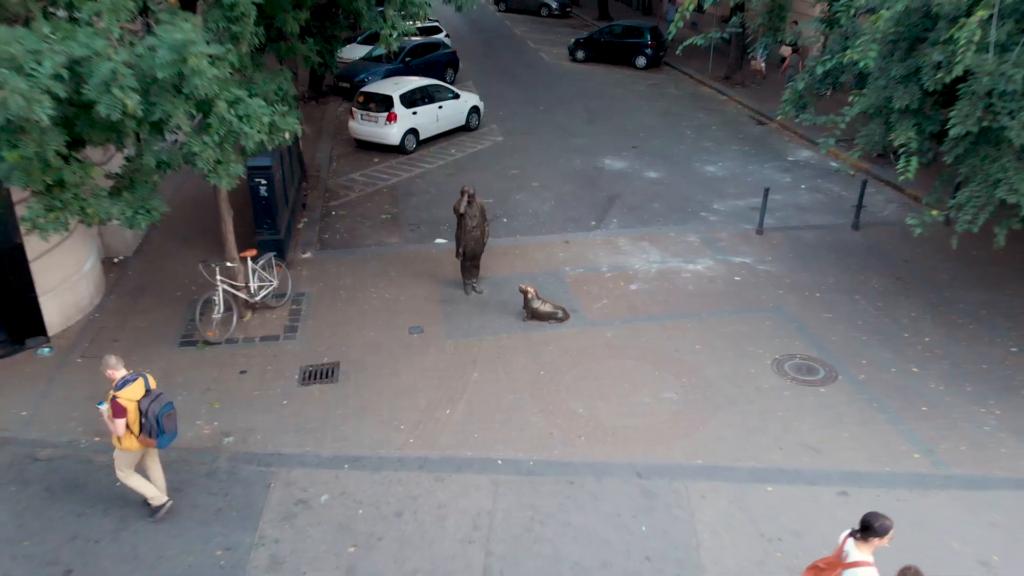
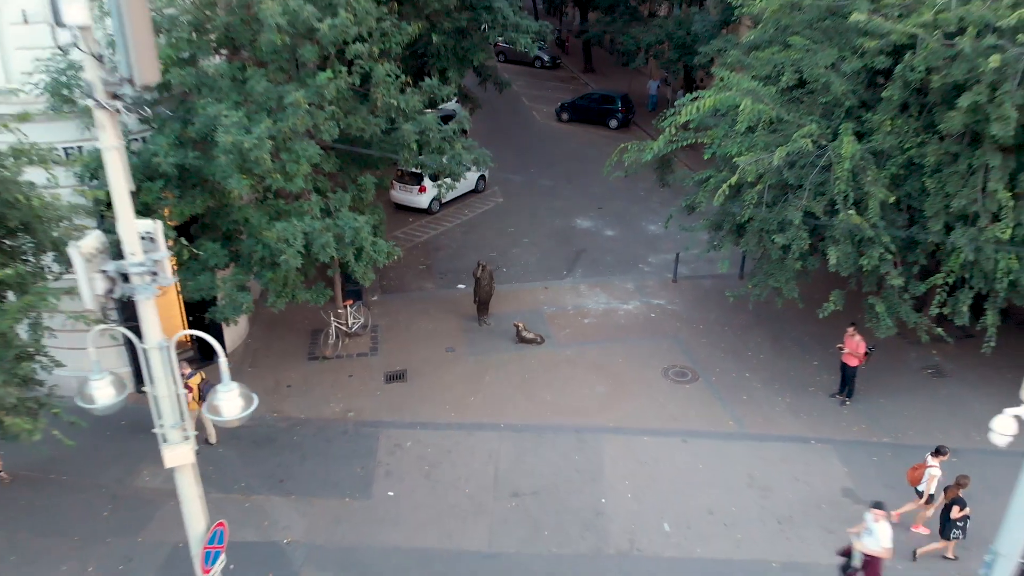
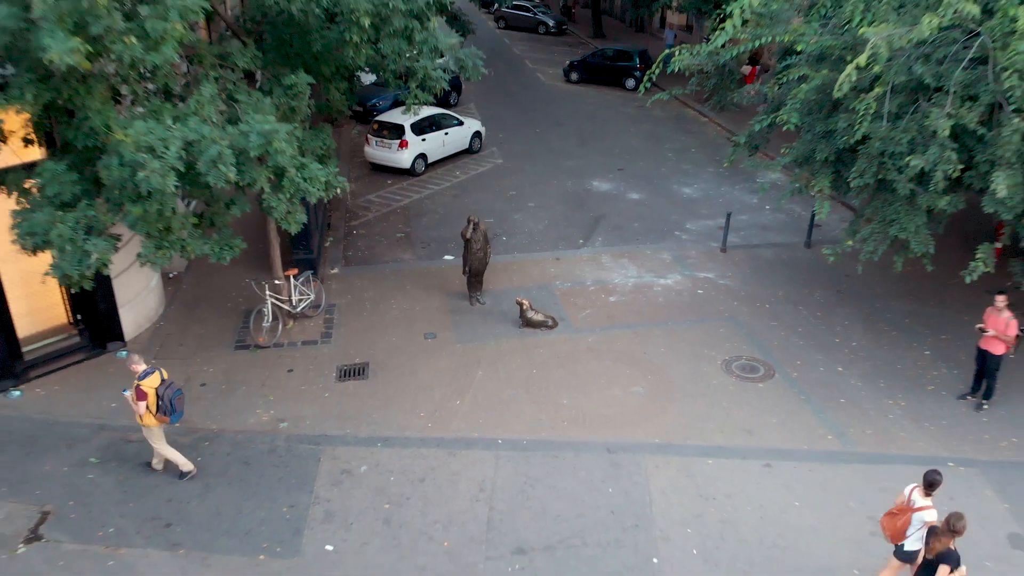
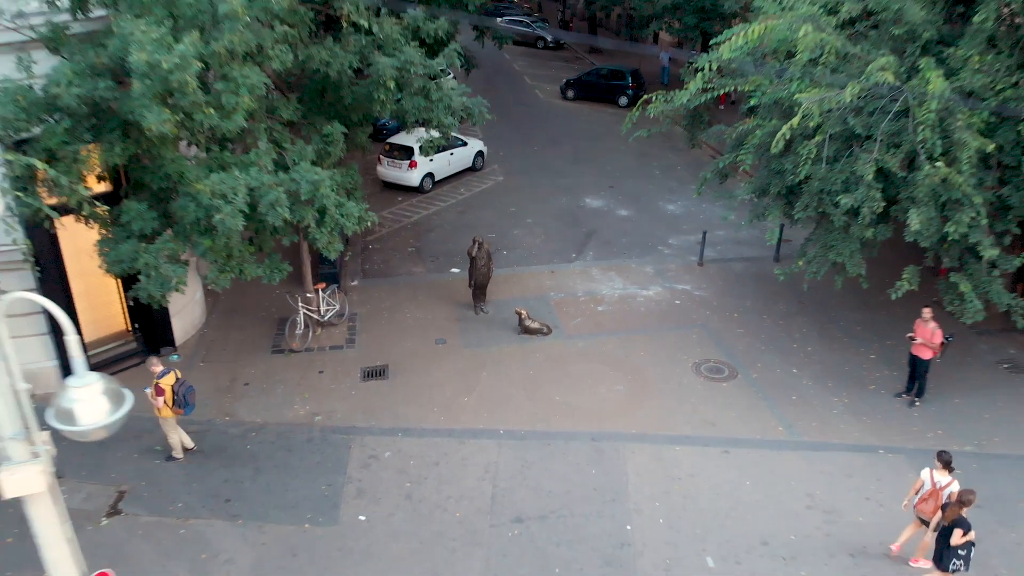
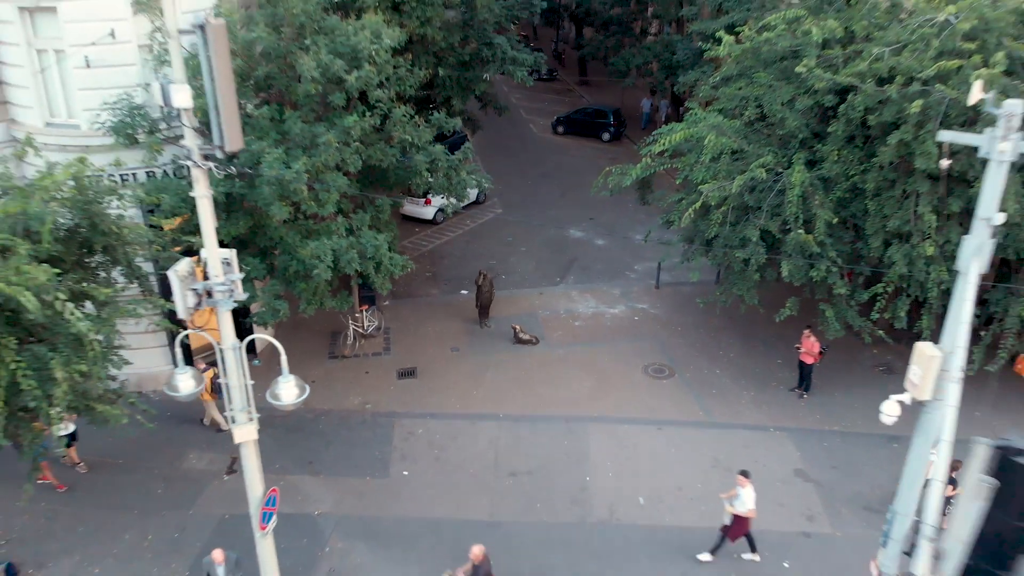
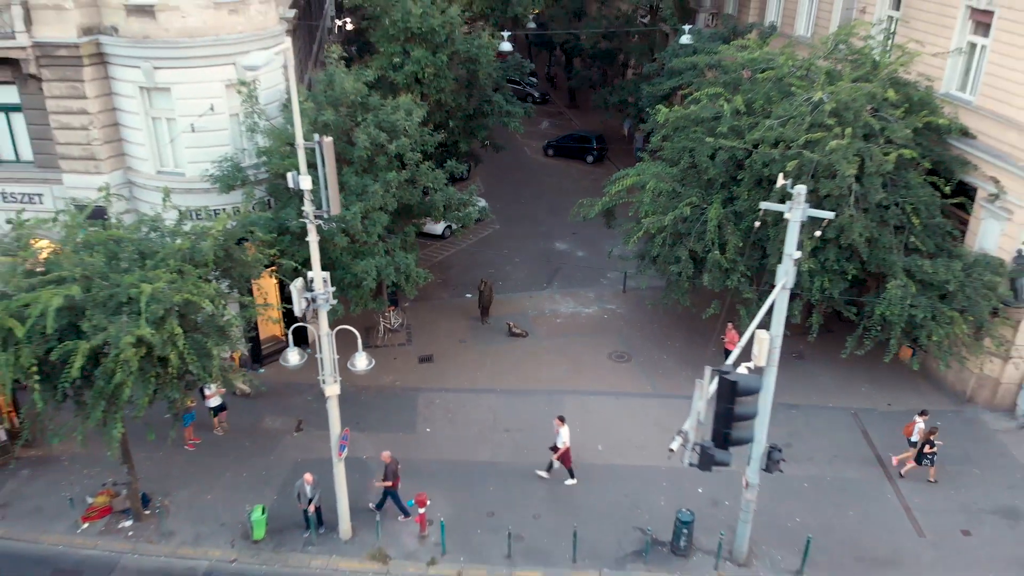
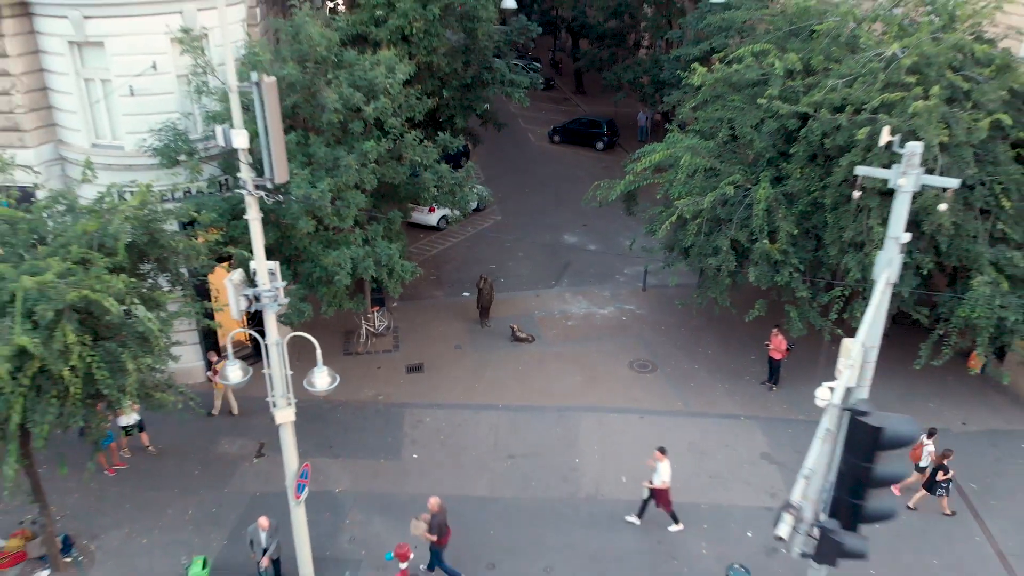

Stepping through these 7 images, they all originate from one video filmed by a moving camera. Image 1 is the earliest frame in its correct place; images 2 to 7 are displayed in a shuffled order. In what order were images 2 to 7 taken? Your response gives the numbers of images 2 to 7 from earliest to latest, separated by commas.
3, 4, 2, 5, 7, 6
